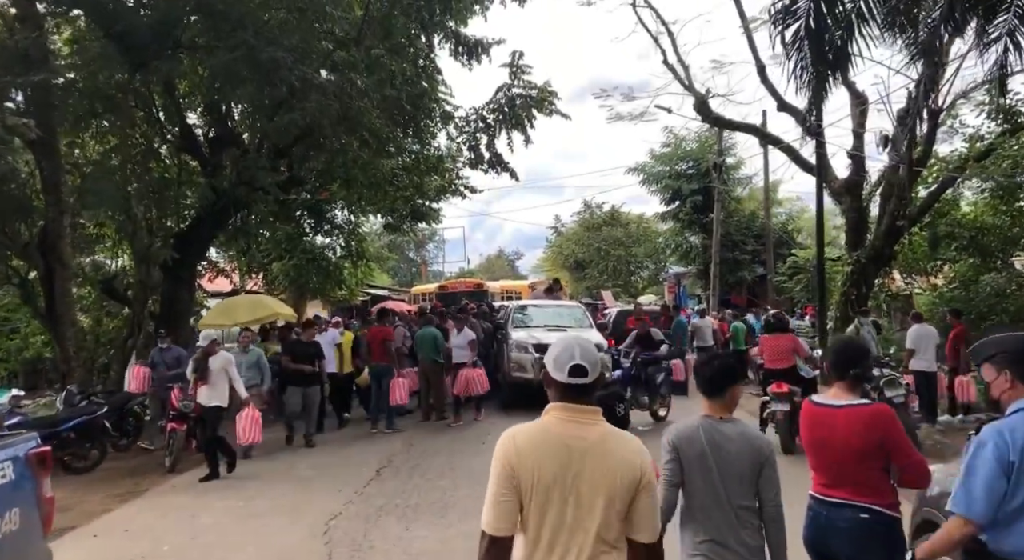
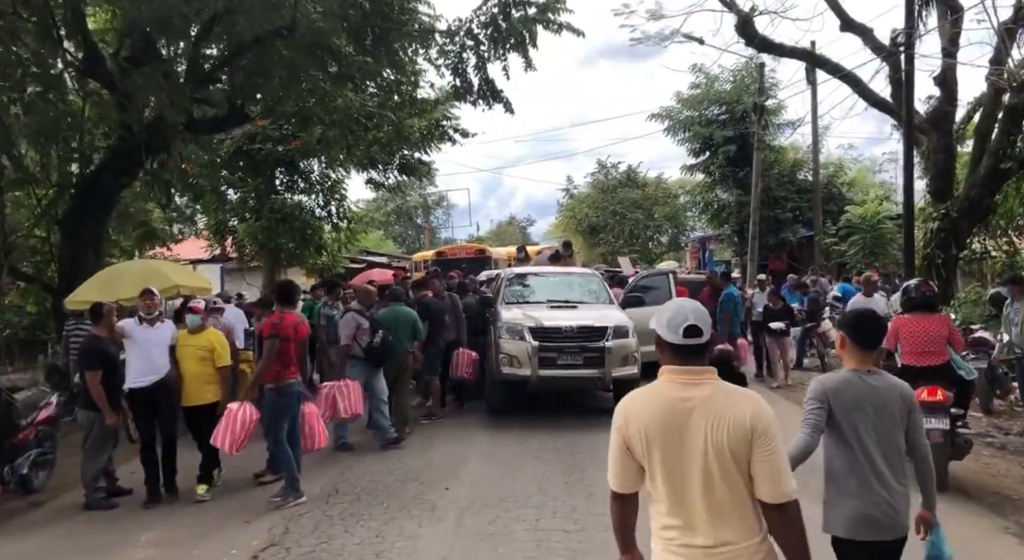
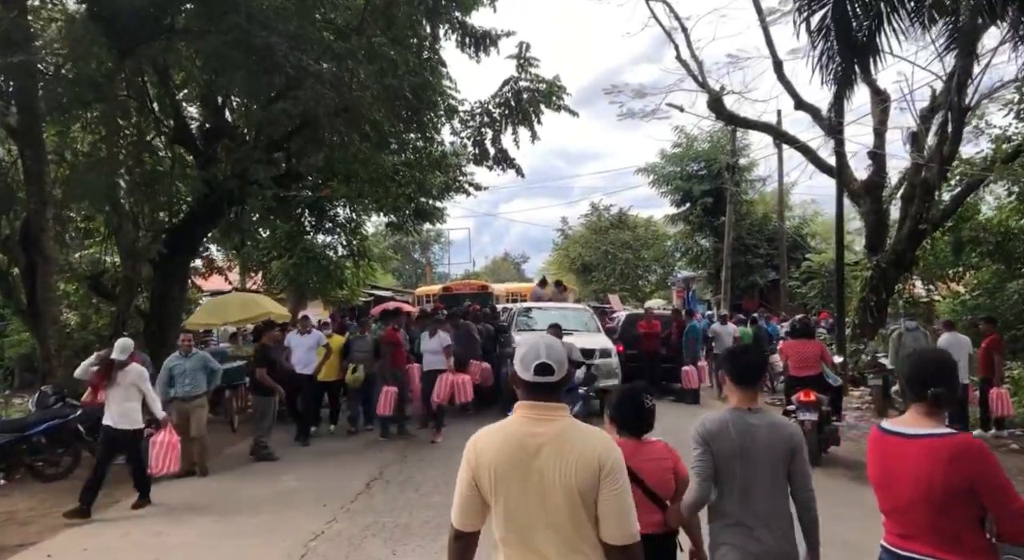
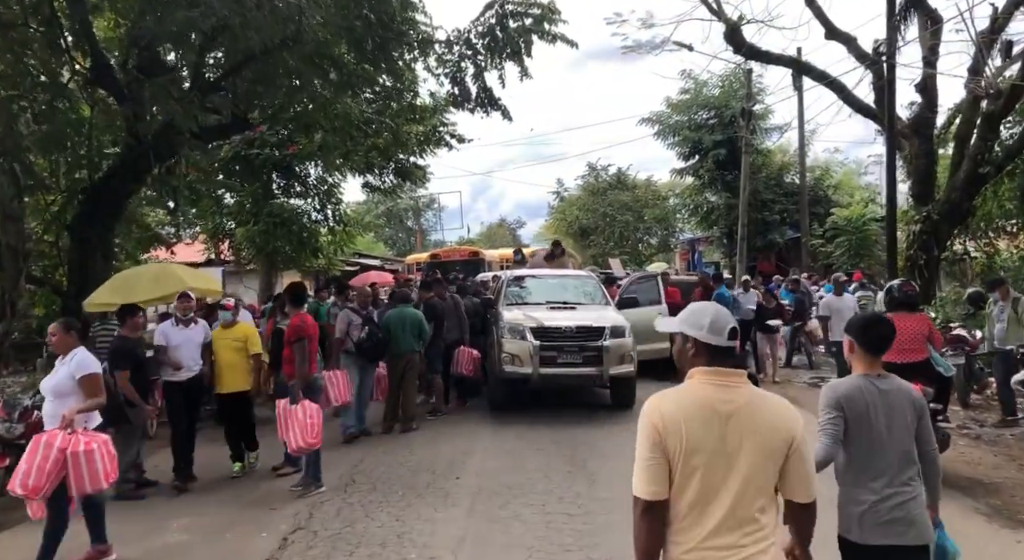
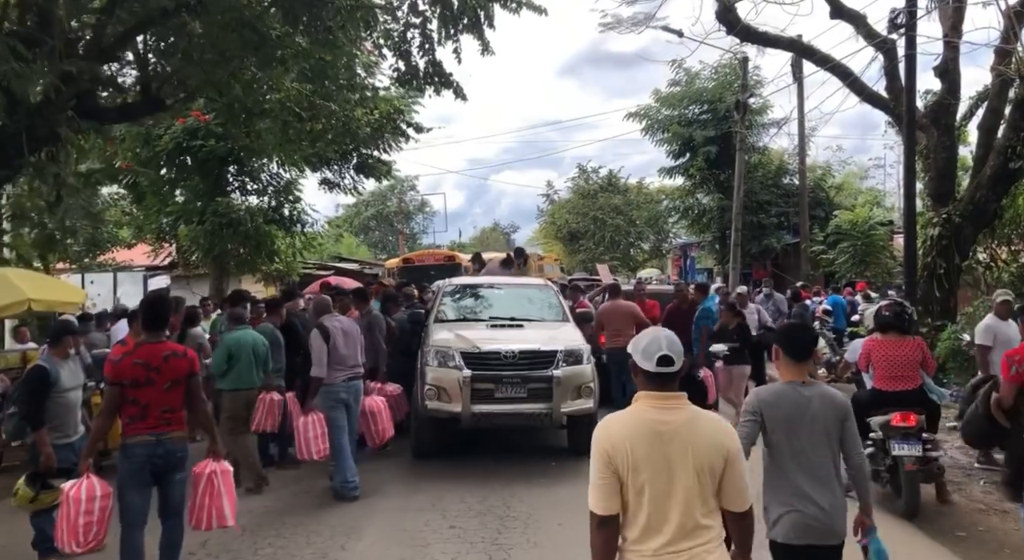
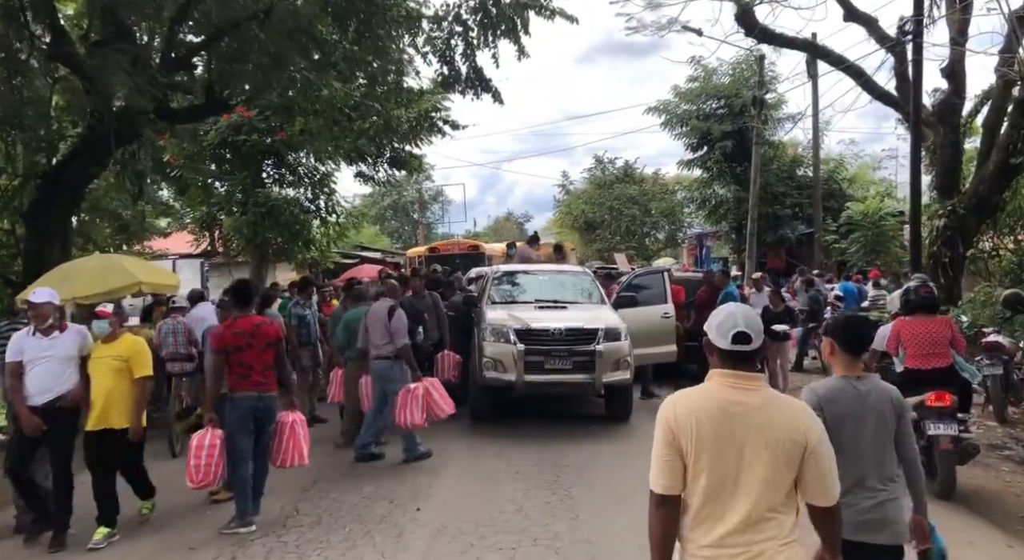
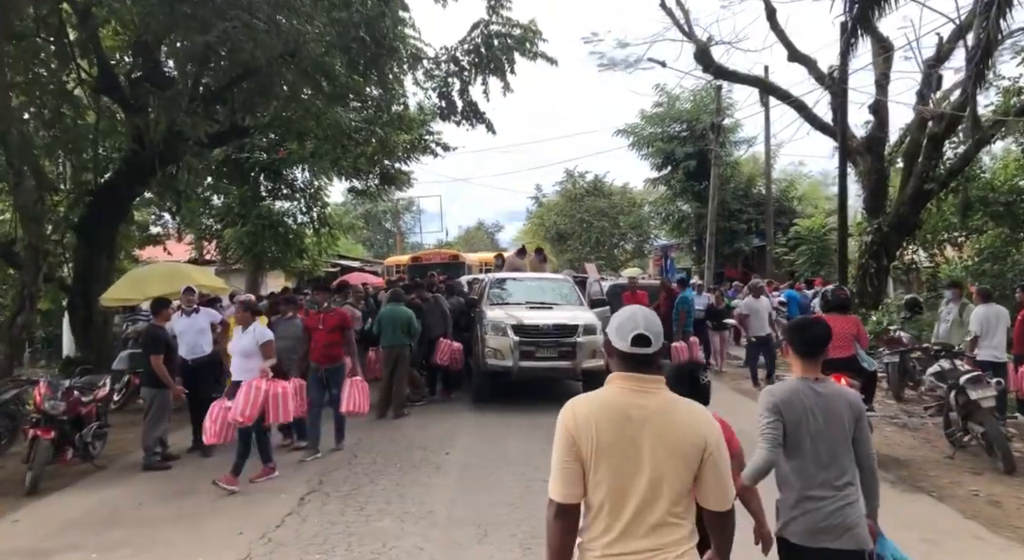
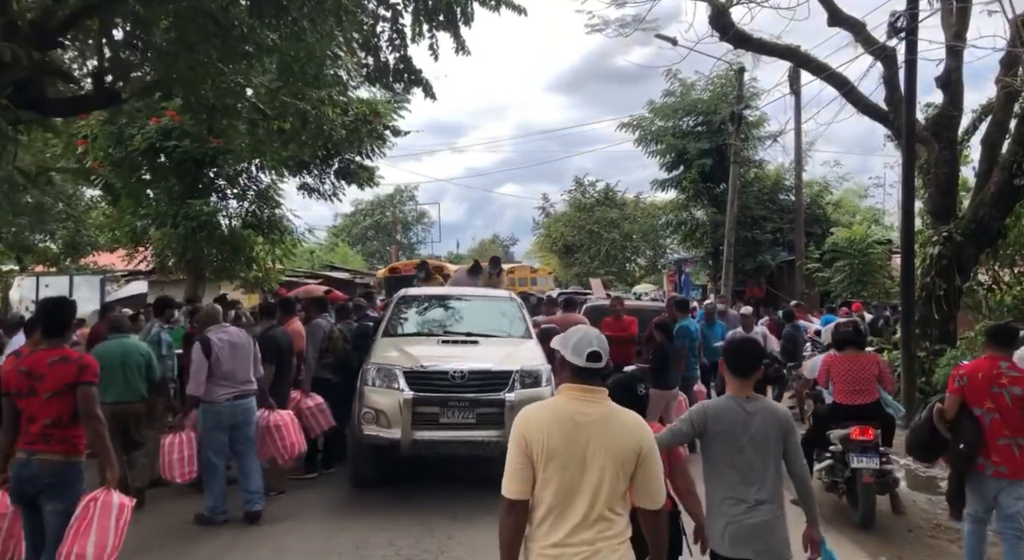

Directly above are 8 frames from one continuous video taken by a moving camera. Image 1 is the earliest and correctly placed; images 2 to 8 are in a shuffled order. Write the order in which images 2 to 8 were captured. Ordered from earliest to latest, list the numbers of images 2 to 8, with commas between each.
3, 7, 4, 2, 6, 5, 8
